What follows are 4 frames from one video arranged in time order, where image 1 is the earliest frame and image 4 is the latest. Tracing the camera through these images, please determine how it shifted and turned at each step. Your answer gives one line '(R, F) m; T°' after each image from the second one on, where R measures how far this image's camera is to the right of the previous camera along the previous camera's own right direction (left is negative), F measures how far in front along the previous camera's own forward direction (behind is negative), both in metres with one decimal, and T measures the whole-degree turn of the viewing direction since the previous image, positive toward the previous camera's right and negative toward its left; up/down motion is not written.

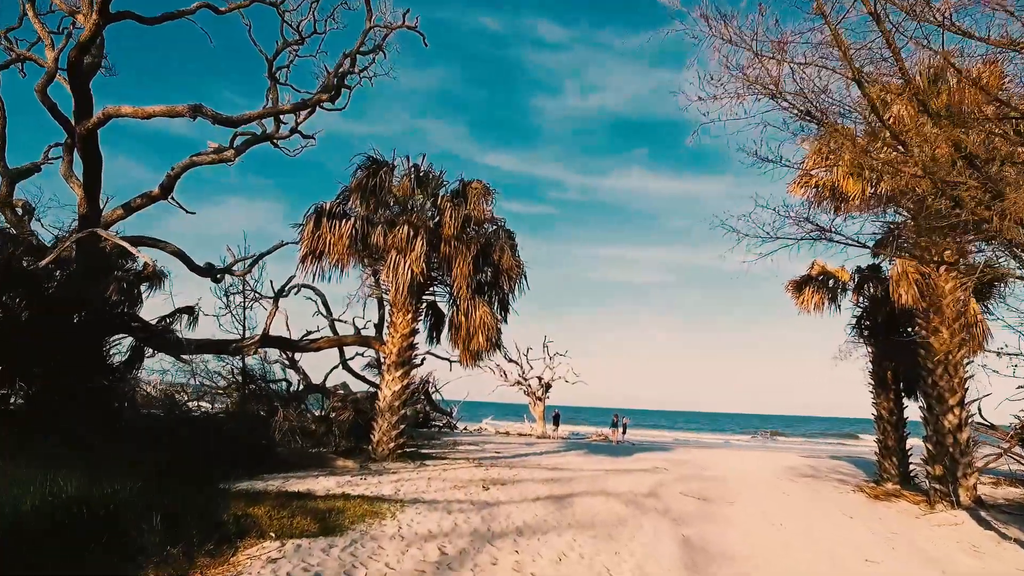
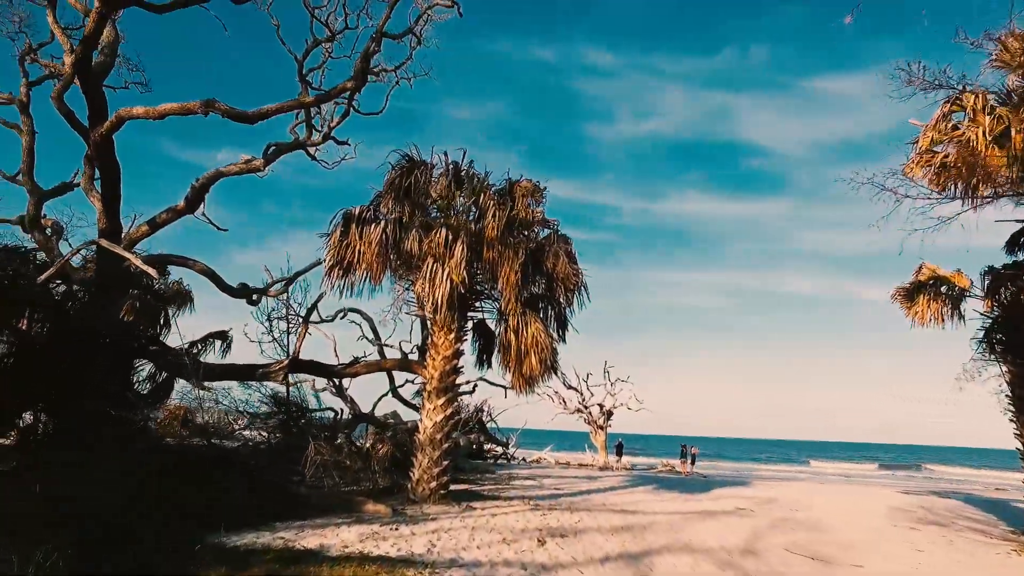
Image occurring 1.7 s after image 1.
(0.0, +1.7) m; -5°
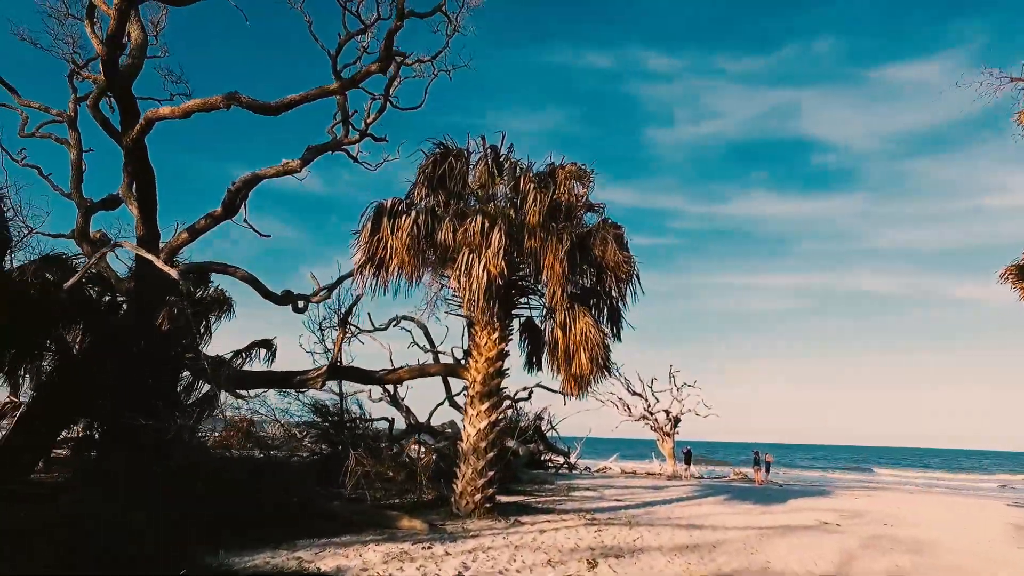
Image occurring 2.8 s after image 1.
(+0.2, +0.9) m; -6°
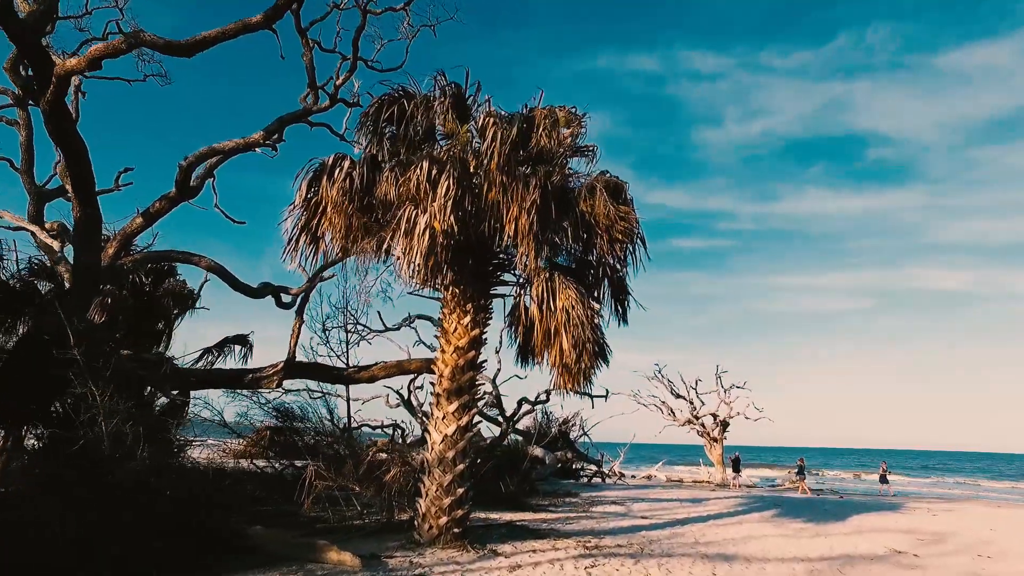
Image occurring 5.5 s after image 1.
(+0.9, +1.9) m; -4°
